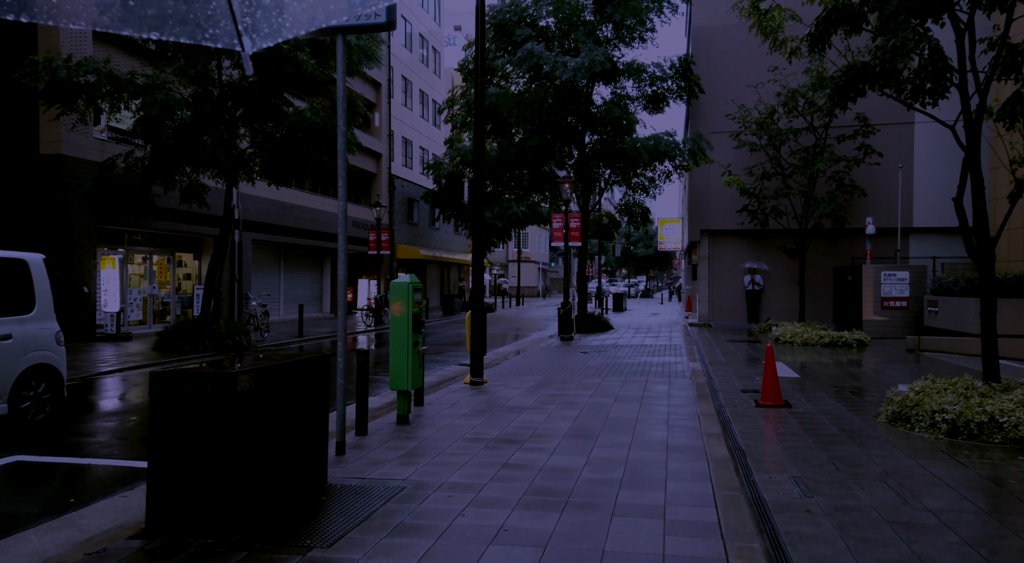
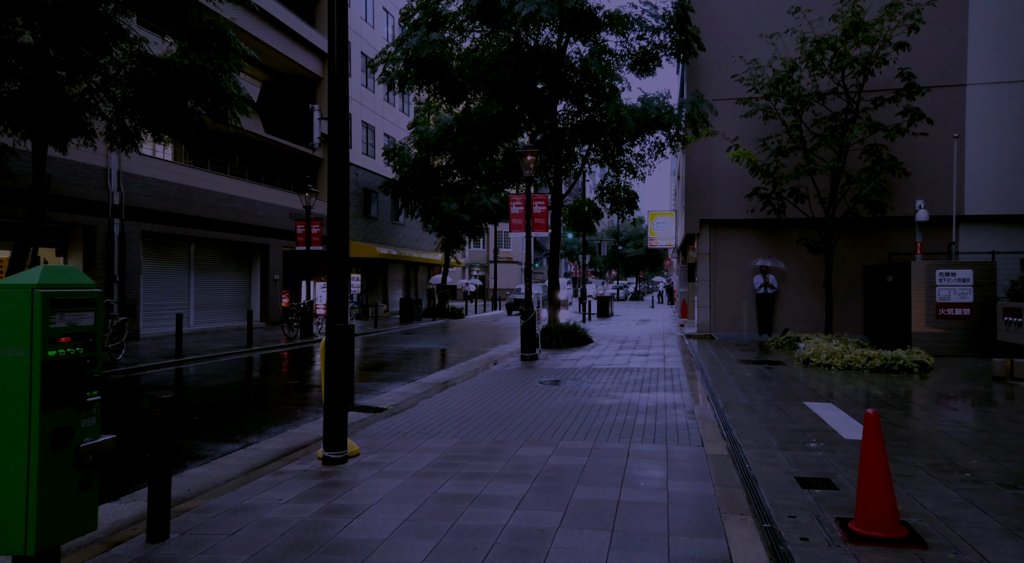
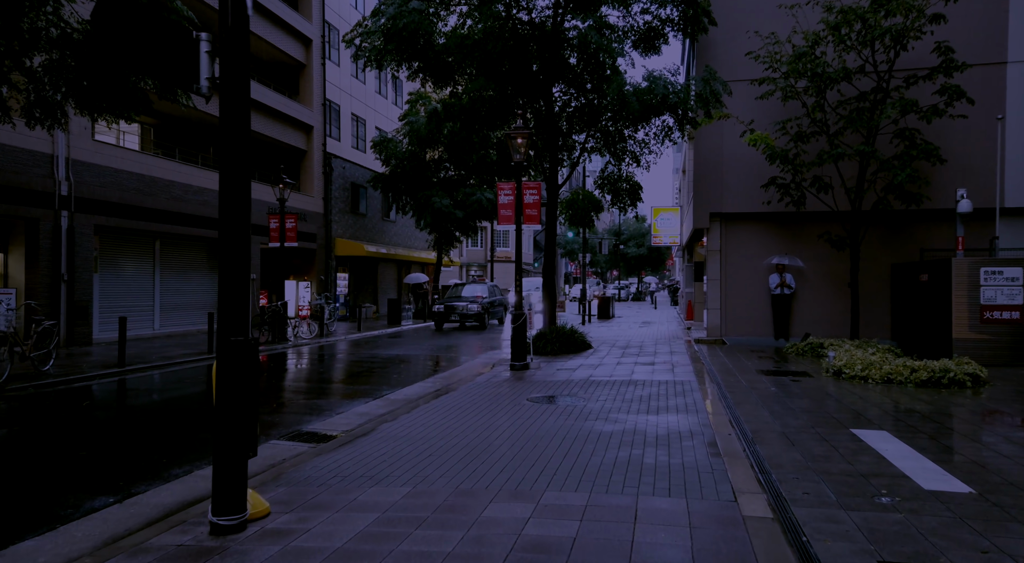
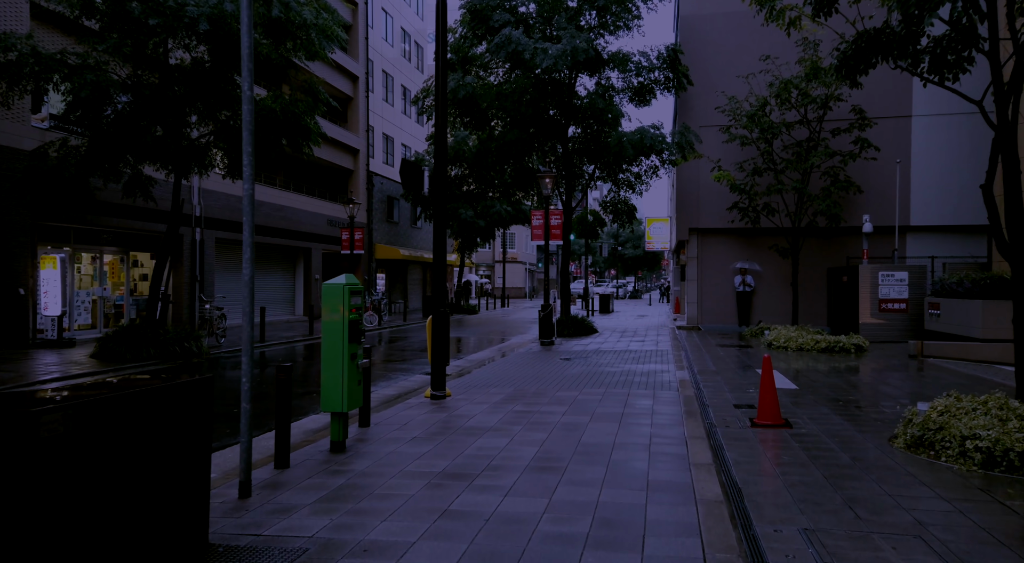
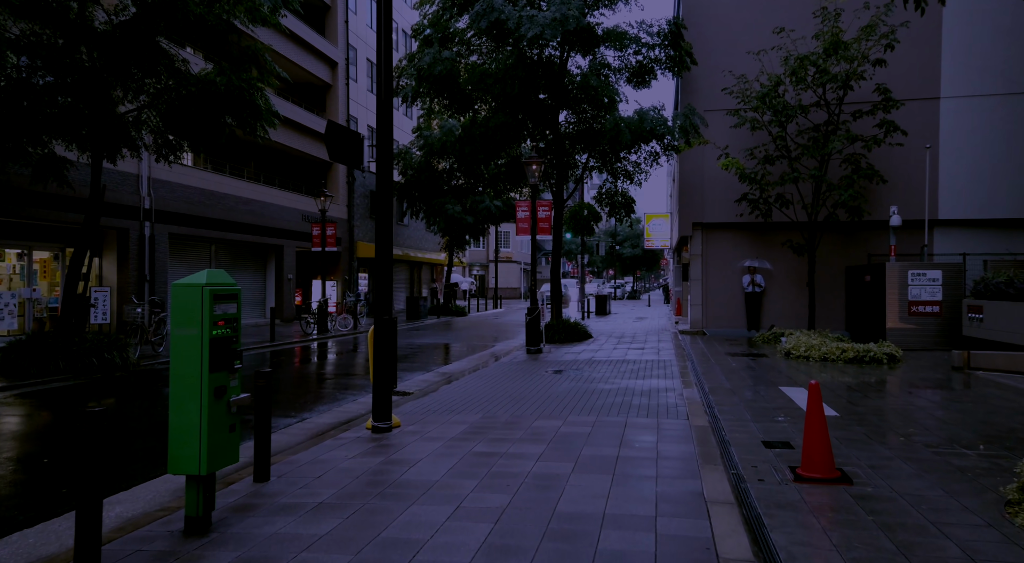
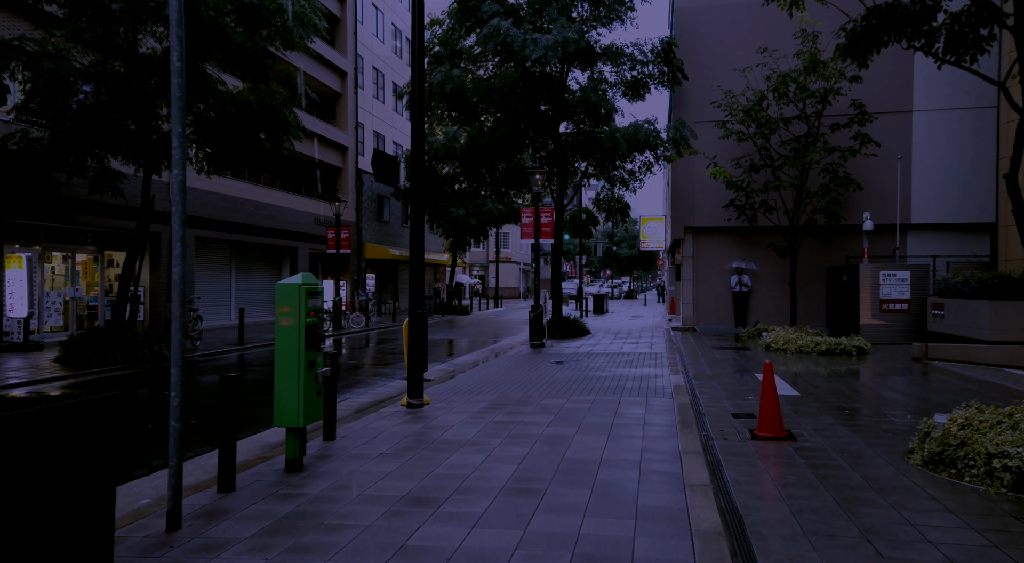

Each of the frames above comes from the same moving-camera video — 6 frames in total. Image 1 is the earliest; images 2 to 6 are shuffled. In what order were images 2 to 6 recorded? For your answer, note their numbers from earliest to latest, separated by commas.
4, 6, 5, 2, 3
